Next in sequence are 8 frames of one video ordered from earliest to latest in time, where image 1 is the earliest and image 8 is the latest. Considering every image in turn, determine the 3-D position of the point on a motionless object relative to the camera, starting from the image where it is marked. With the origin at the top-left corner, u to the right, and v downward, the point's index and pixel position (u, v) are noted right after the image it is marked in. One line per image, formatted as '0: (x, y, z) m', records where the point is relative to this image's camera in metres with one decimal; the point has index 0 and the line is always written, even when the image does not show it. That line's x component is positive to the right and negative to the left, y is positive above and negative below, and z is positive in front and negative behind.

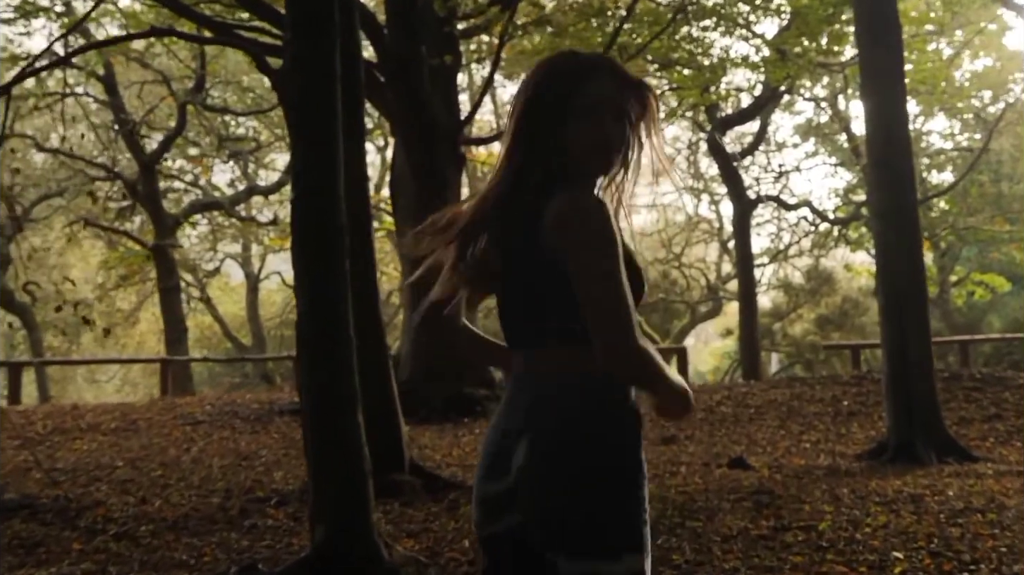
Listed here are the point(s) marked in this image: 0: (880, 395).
0: (+3.2, -1.0, +10.2) m
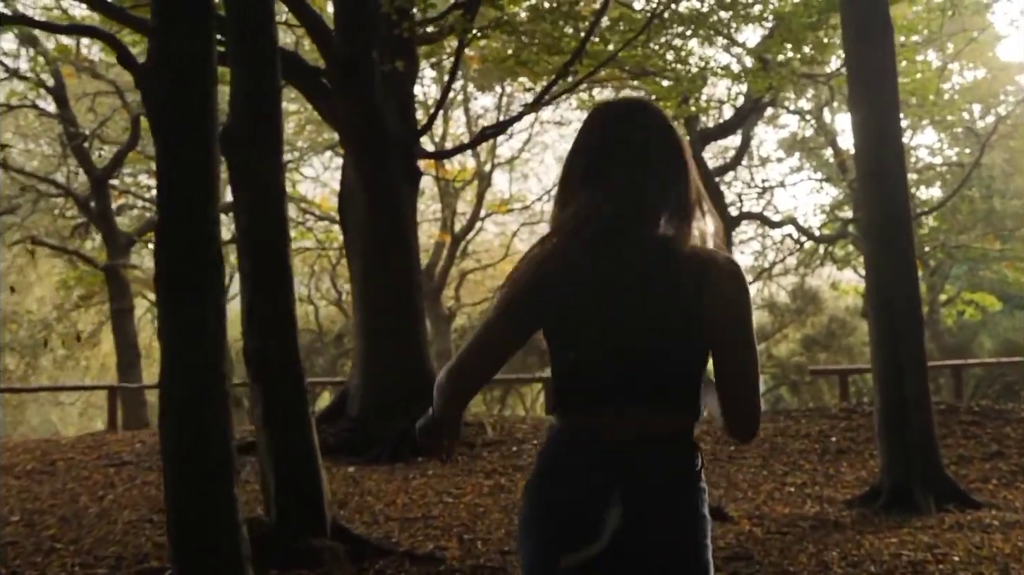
0: (+2.9, -1.2, +9.4) m
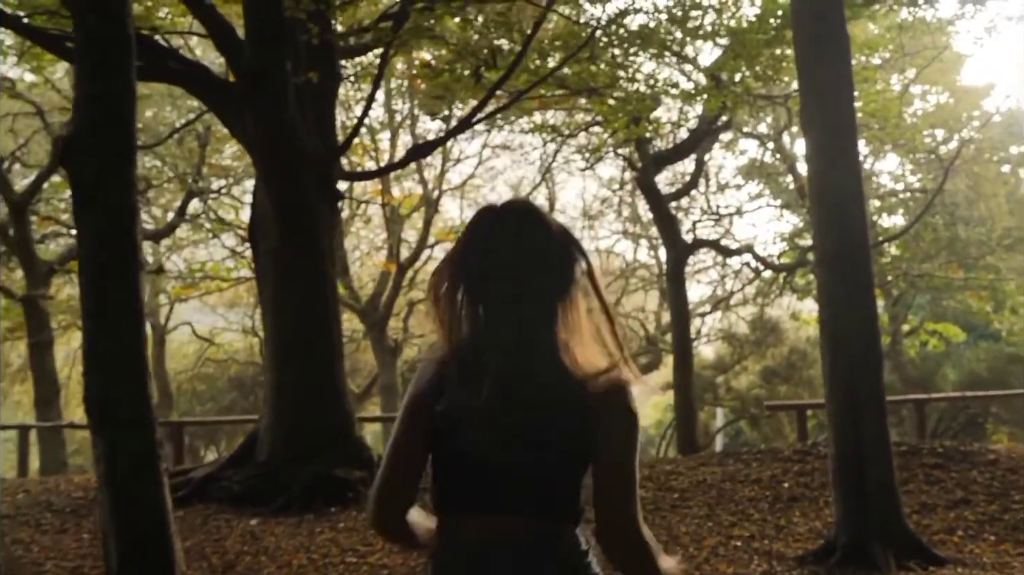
0: (+2.3, -1.4, +8.6) m
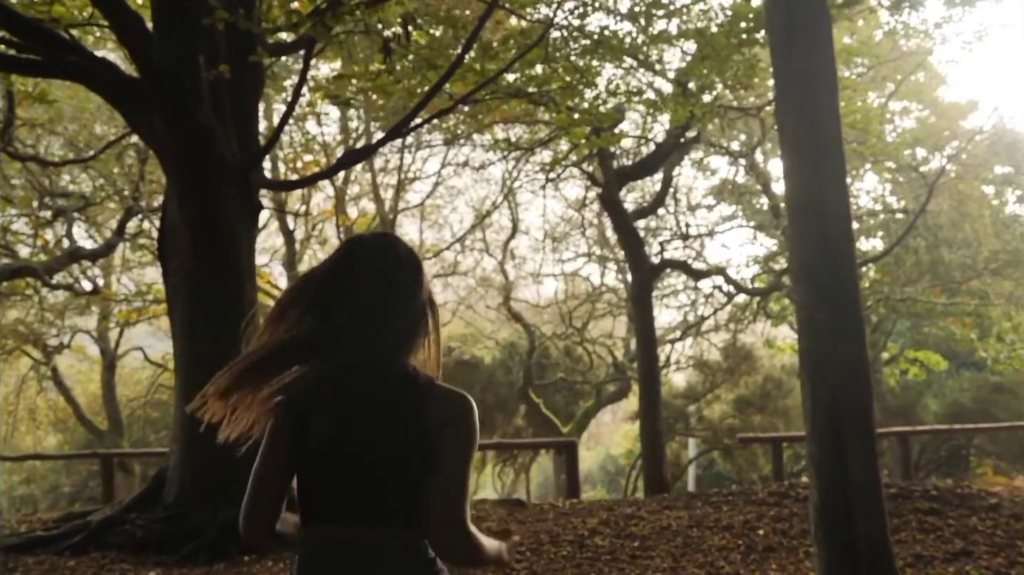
0: (+1.9, -1.5, +7.6) m
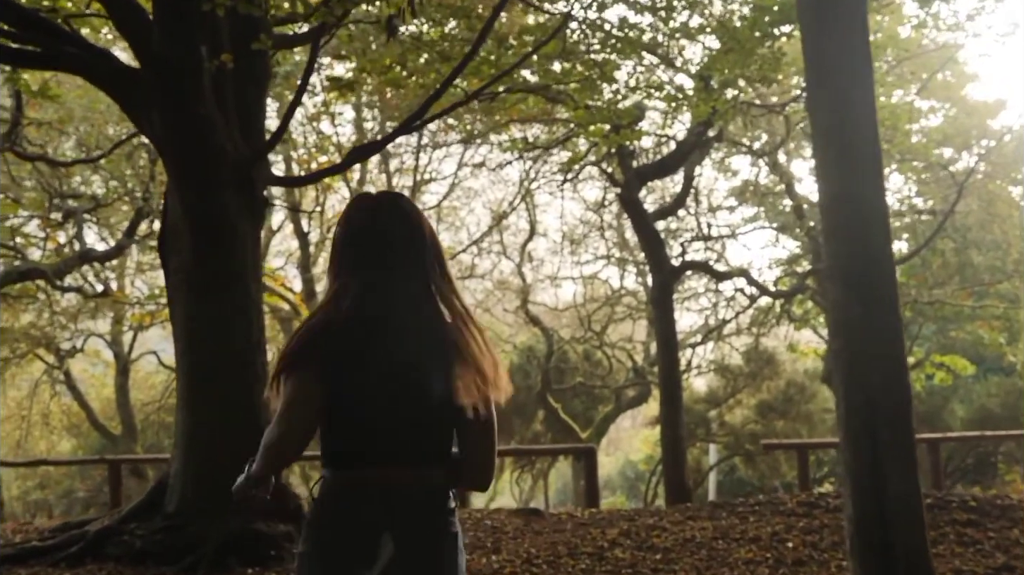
0: (+2.0, -1.5, +7.3) m
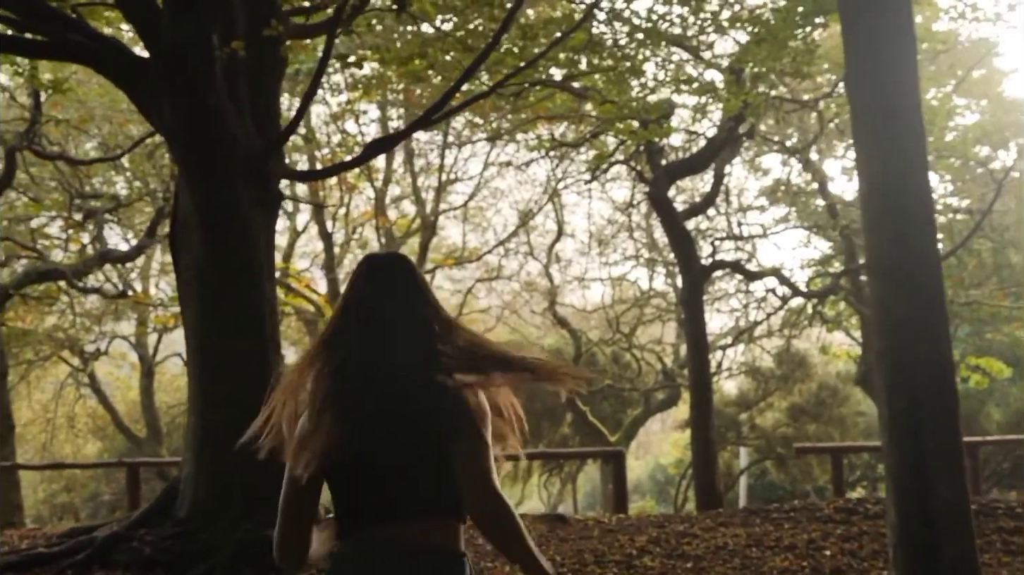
0: (+2.2, -1.5, +7.0) m
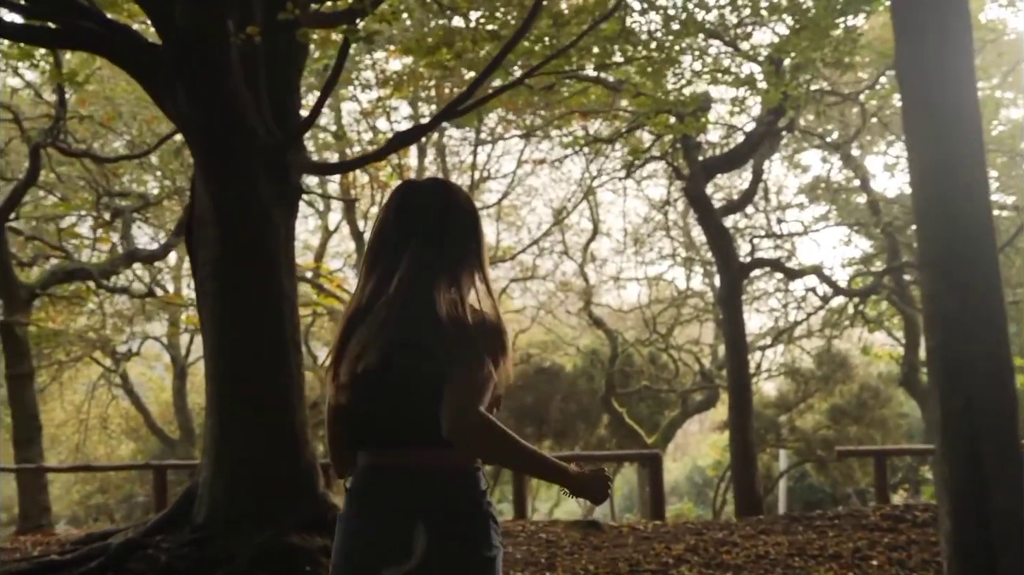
0: (+2.3, -1.5, +6.6) m
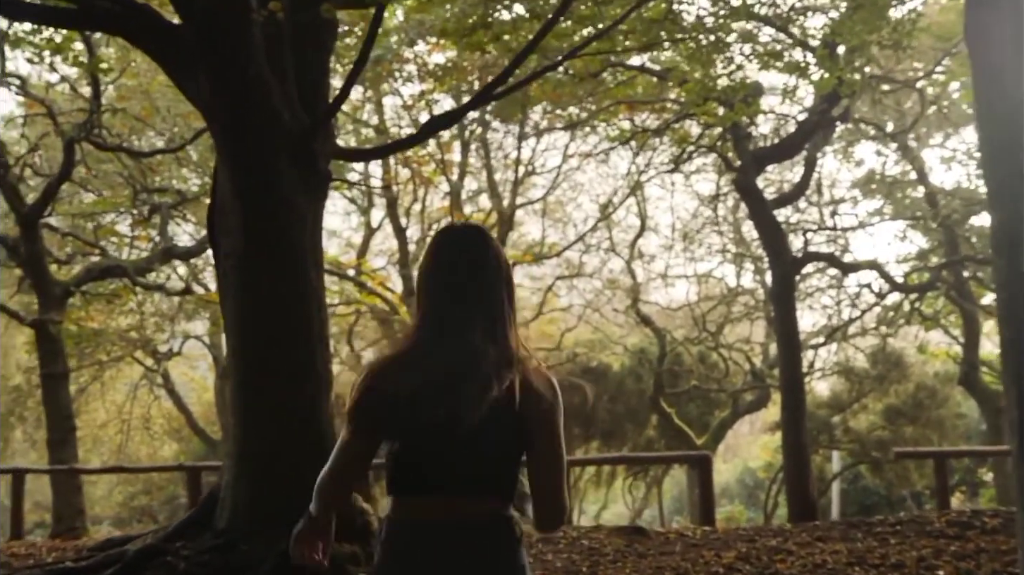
0: (+2.6, -1.5, +6.2) m
